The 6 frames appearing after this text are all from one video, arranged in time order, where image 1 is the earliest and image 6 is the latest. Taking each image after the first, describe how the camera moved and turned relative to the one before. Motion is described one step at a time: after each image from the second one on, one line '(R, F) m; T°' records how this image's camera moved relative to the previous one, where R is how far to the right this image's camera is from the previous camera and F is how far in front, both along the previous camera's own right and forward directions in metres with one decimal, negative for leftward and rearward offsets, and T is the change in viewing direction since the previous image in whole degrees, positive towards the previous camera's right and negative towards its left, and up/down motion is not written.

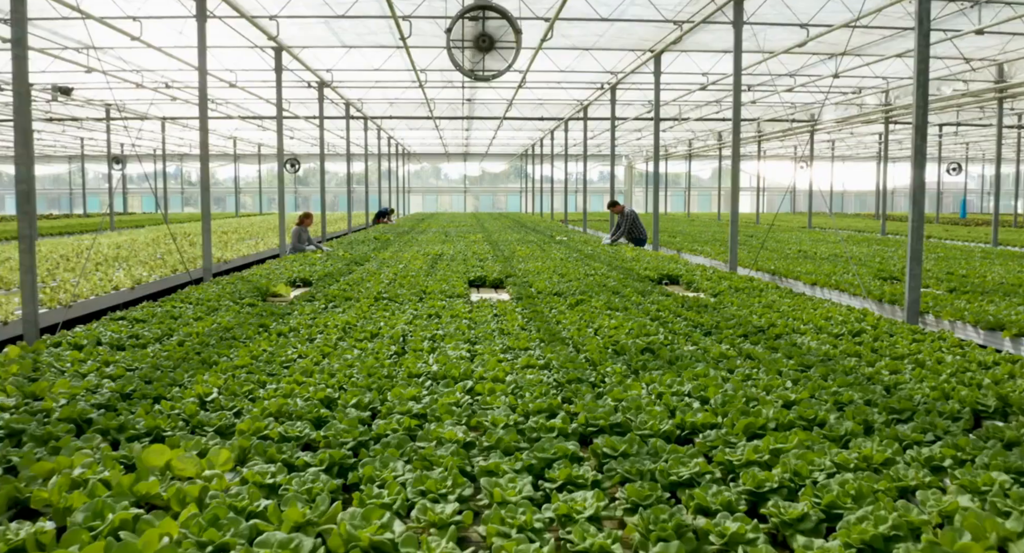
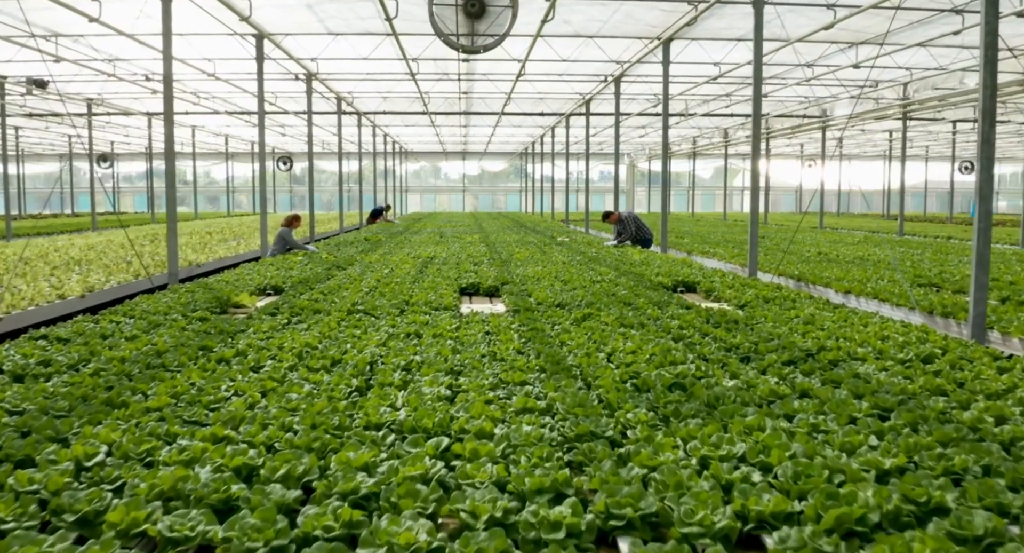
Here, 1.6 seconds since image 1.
(+0.1, +1.3) m; 0°
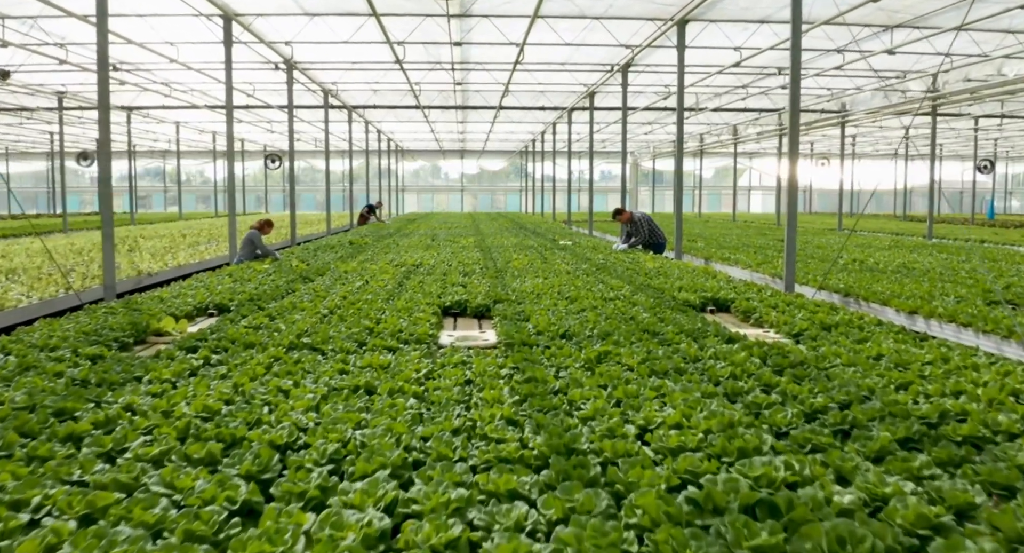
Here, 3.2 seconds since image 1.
(+0.1, +1.9) m; 0°
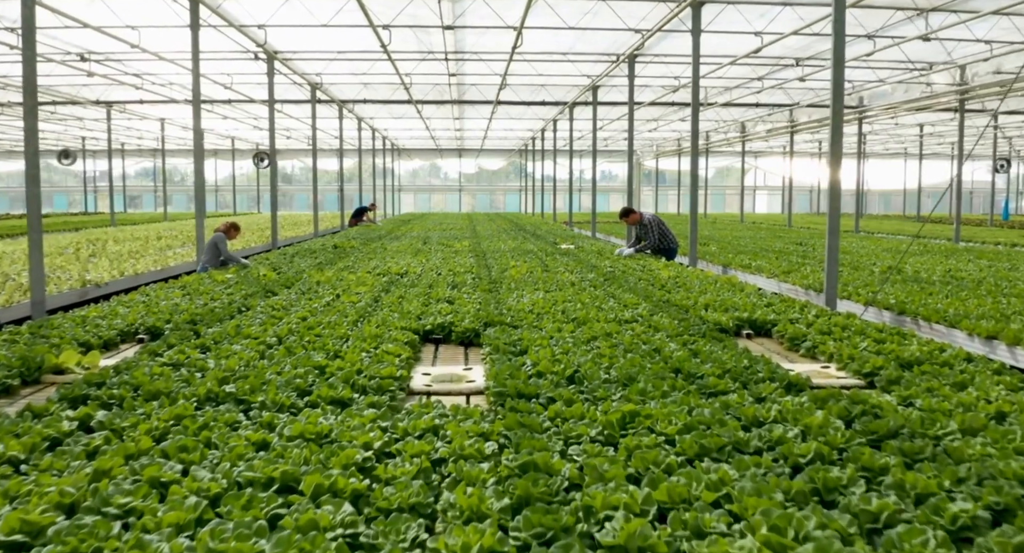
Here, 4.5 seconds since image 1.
(+0.1, +1.5) m; 0°
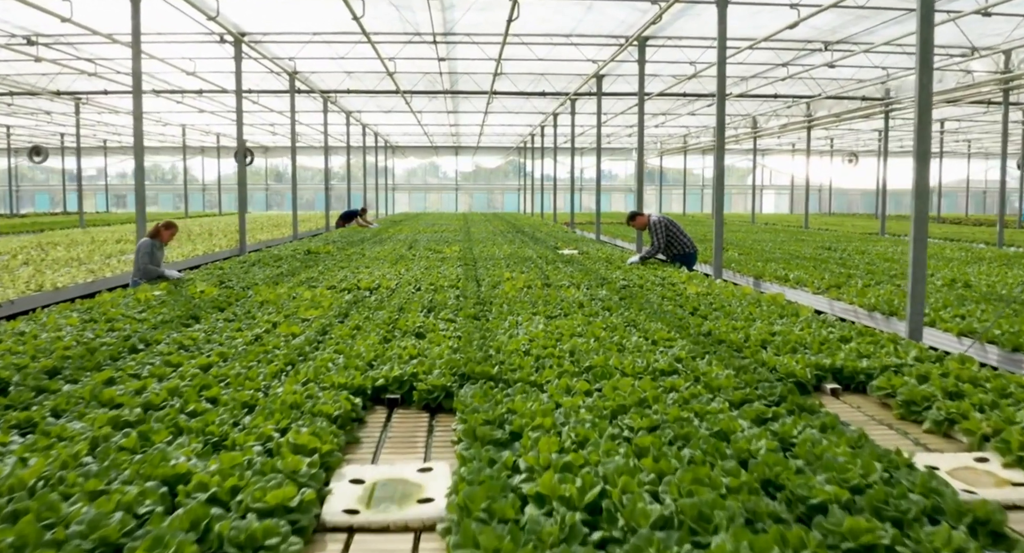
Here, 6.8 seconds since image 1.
(+0.1, +2.1) m; 0°
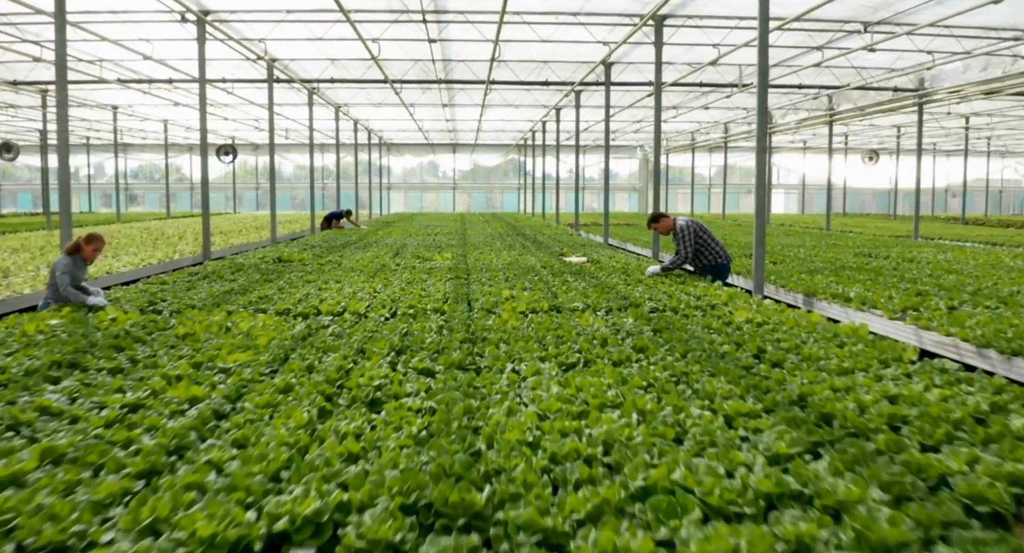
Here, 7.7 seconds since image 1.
(0.0, +2.1) m; 0°
